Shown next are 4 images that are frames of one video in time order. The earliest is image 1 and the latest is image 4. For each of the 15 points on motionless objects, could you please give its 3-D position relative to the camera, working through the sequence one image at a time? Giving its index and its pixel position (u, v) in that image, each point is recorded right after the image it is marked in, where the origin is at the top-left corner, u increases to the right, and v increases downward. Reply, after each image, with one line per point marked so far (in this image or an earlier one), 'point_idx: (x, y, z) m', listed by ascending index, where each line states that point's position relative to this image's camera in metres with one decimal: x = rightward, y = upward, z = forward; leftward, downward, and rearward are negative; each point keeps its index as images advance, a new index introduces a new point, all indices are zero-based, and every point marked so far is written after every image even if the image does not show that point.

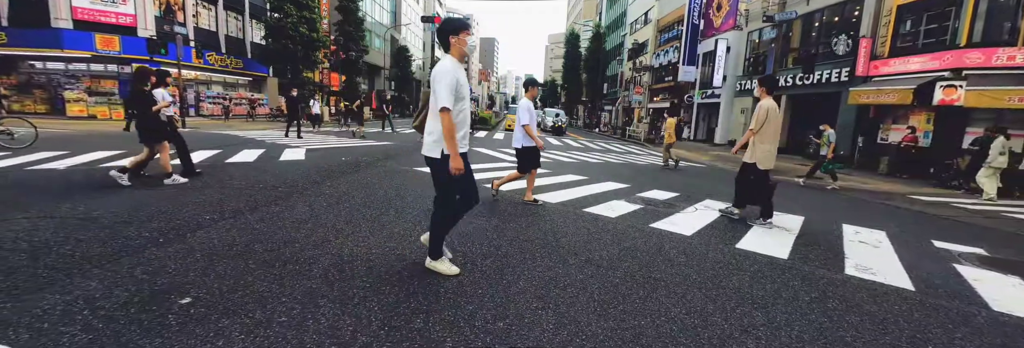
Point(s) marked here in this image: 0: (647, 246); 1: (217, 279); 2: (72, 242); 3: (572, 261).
0: (+1.4, -0.8, +4.2) m
1: (-2.0, -0.7, +2.7) m
2: (-3.5, -0.5, +3.2) m
3: (+0.6, -0.8, +3.7) m
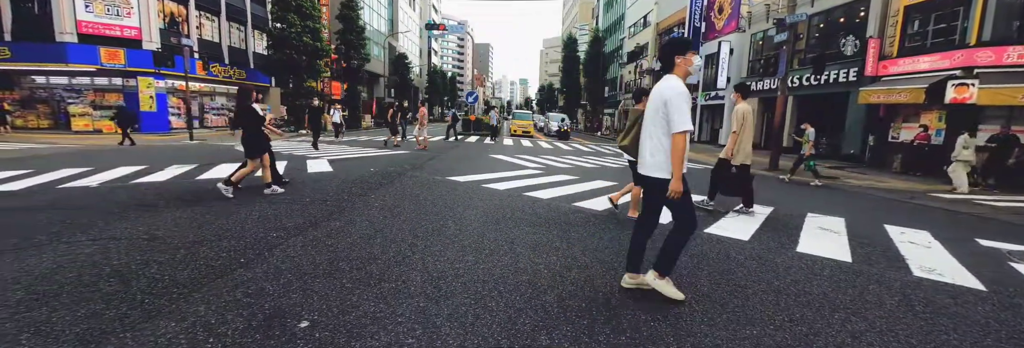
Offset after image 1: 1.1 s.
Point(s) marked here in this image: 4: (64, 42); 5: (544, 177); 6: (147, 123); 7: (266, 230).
0: (+2.1, -0.8, +4.2) m
1: (-1.2, -0.8, +2.7) m
2: (-2.8, -0.7, +3.2) m
3: (+1.3, -0.9, +3.7) m
4: (-18.6, +5.5, +16.8) m
5: (+0.7, 0.0, +9.1) m
6: (-16.8, +2.3, +18.6) m
7: (-2.5, -0.6, +4.1) m
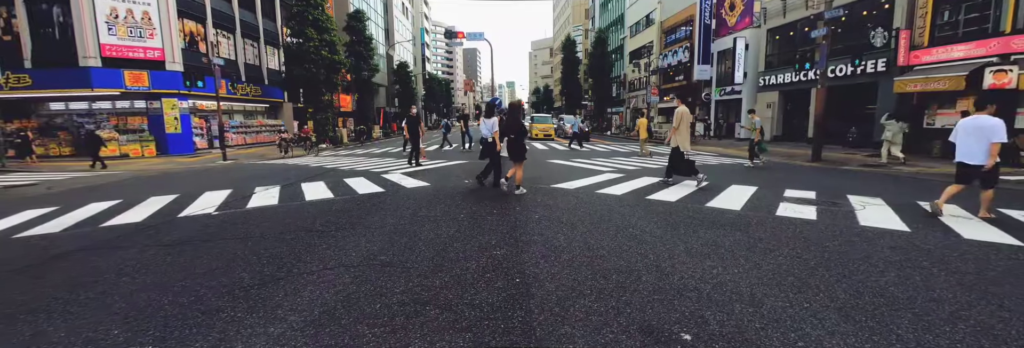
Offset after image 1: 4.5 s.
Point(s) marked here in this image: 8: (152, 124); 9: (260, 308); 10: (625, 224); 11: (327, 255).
0: (+4.3, -0.8, +4.5) m
1: (+1.0, -1.0, +2.8) m
2: (-0.5, -0.9, +3.2) m
3: (+3.5, -0.9, +3.8) m
4: (-17.1, +4.3, +16.3) m
5: (+2.7, -0.1, +9.3) m
6: (-15.3, +1.3, +18.2) m
7: (-0.3, -0.8, +4.2) m
8: (-16.0, +2.2, +17.9) m
9: (-1.9, -1.0, +3.1) m
10: (+1.4, -0.6, +5.1) m
11: (-1.9, -0.8, +4.2) m
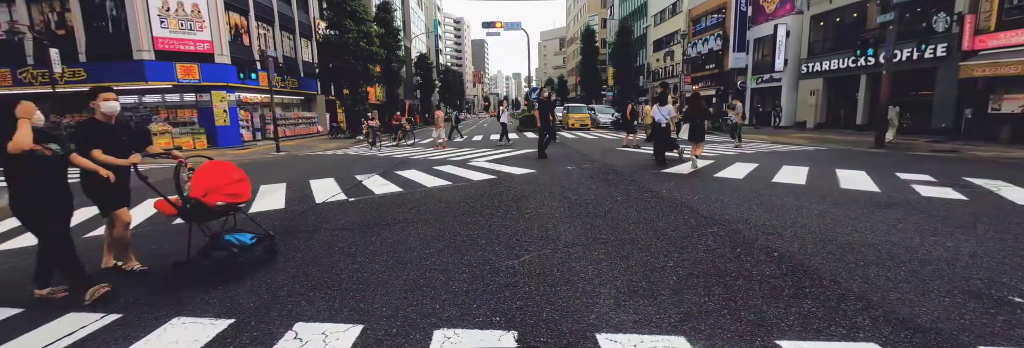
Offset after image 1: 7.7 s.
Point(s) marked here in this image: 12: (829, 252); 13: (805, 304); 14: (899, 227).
0: (+6.5, -0.5, +4.6) m
1: (+3.2, -0.8, +2.9) m
2: (+1.7, -0.7, +3.3) m
3: (+5.7, -0.6, +4.0) m
4: (-14.9, +4.6, +16.3) m
5: (+4.9, +0.2, +9.4) m
6: (-13.0, +1.6, +18.3) m
7: (+1.9, -0.6, +4.3) m
8: (-13.8, +2.6, +18.0) m
9: (+0.3, -0.9, +3.2) m
10: (+3.6, -0.4, +5.2) m
11: (+0.3, -0.7, +4.3) m
12: (+2.7, -0.7, +3.5) m
13: (+1.9, -0.8, +2.6) m
14: (+4.1, -0.6, +4.3) m
